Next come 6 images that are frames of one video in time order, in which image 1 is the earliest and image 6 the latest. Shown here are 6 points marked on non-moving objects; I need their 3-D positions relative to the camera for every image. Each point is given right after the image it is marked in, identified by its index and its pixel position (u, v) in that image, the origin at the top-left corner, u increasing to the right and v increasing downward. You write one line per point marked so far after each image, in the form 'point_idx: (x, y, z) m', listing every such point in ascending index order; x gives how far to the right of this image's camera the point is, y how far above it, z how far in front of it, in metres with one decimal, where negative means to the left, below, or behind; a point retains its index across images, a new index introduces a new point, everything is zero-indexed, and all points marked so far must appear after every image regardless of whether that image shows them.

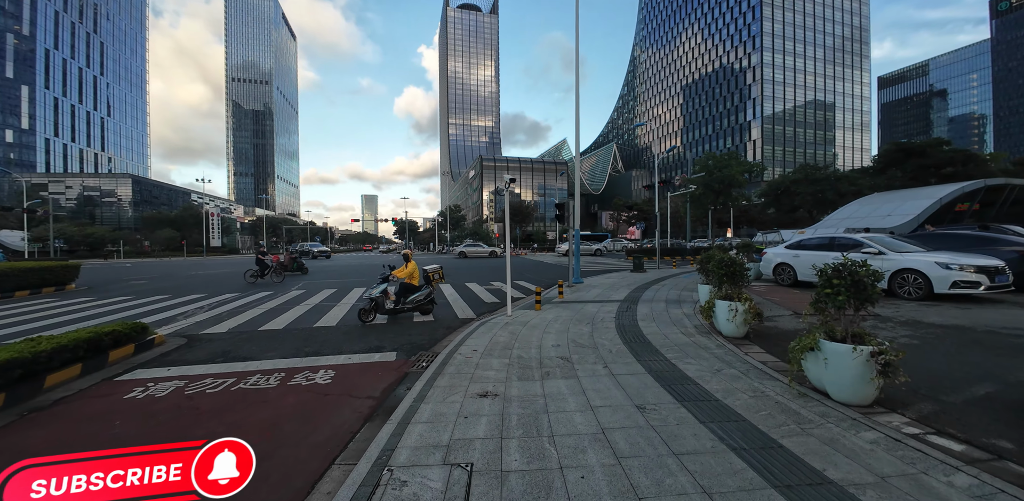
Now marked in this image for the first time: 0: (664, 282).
0: (+4.8, -1.1, +12.0) m
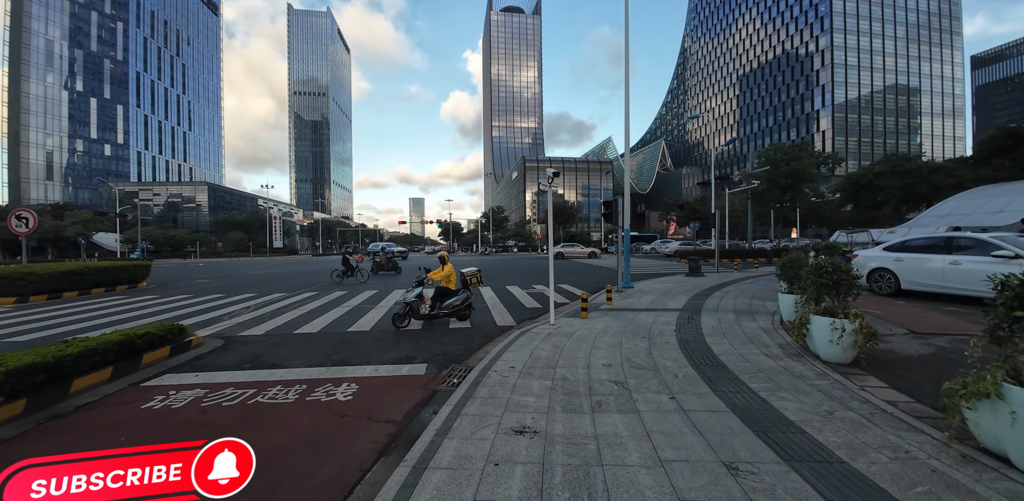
0: (+6.0, -1.1, +10.7) m
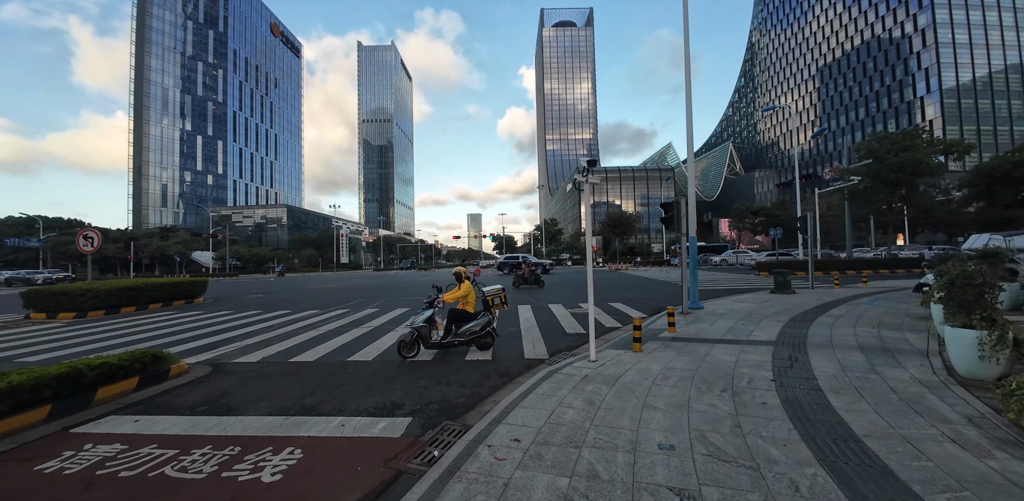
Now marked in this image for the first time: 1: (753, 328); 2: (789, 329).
0: (+6.8, -1.3, +8.1) m
1: (+4.5, -1.5, +7.2) m
2: (+4.8, -1.4, +6.8) m
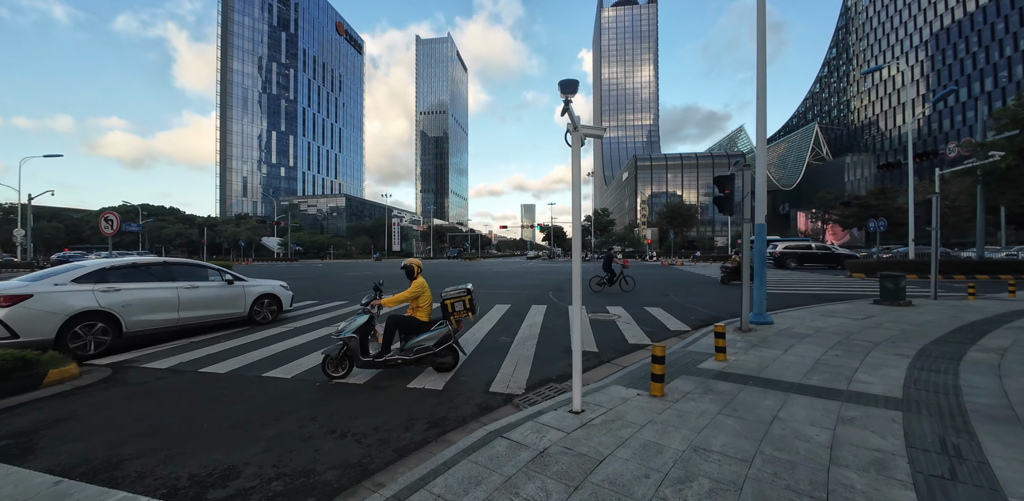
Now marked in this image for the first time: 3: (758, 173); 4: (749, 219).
0: (+6.5, -1.3, +5.1) m
1: (+4.1, -1.4, +4.6) m
2: (+4.4, -1.3, +4.2) m
3: (+4.8, +1.5, +7.7) m
4: (+4.4, +0.6, +7.3) m
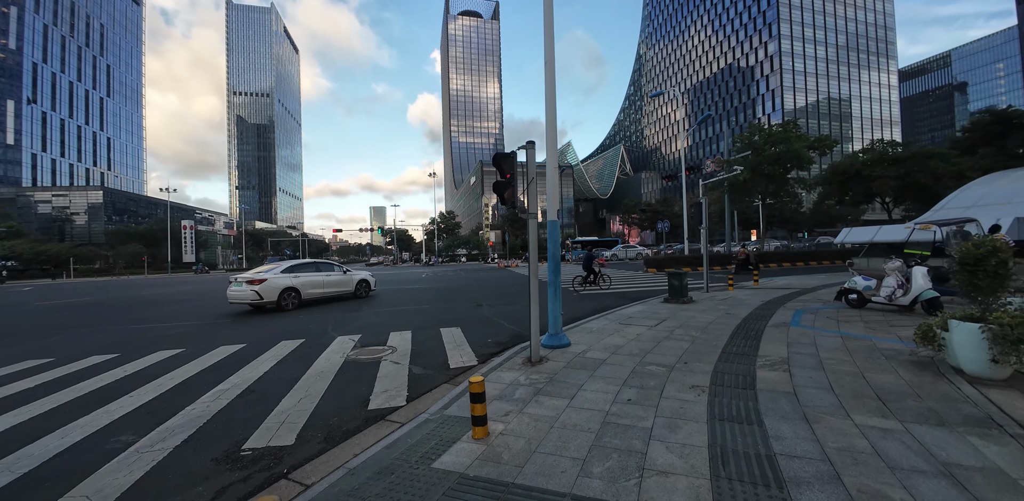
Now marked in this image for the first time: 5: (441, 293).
0: (+3.1, -1.3, +4.4) m
1: (+1.1, -1.4, +3.1) m
2: (+1.5, -1.3, +2.7) m
3: (+0.6, +1.5, +6.2) m
4: (+0.4, +0.5, +5.7) m
5: (-2.9, -1.8, +16.3) m
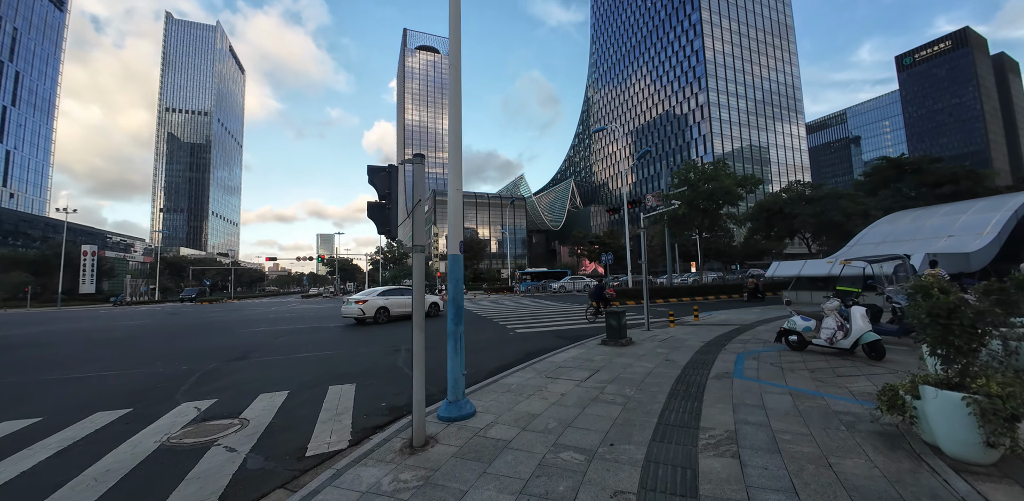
0: (+2.0, -1.7, +3.4) m
1: (+0.1, -1.7, +1.8) m
2: (+0.6, -1.6, +1.5) m
3: (-0.8, +0.9, +5.0) m
4: (-0.9, 0.0, +4.5) m
5: (-5.5, -3.0, +14.4) m
